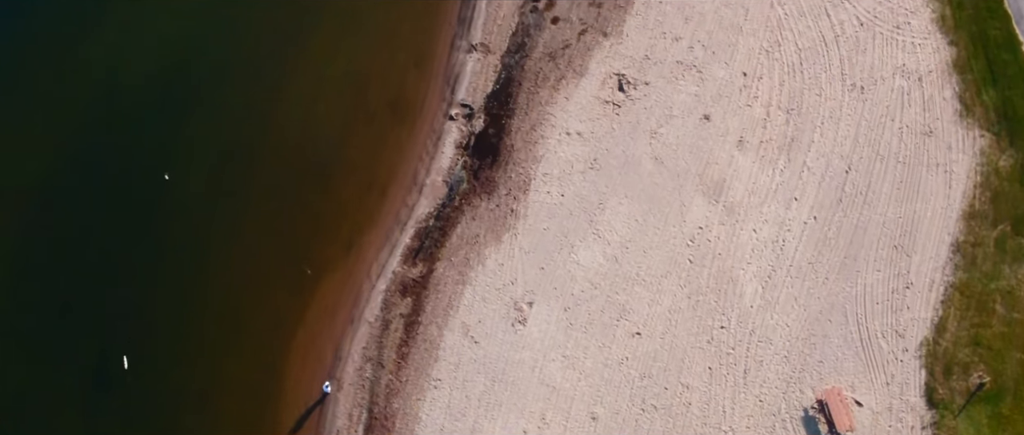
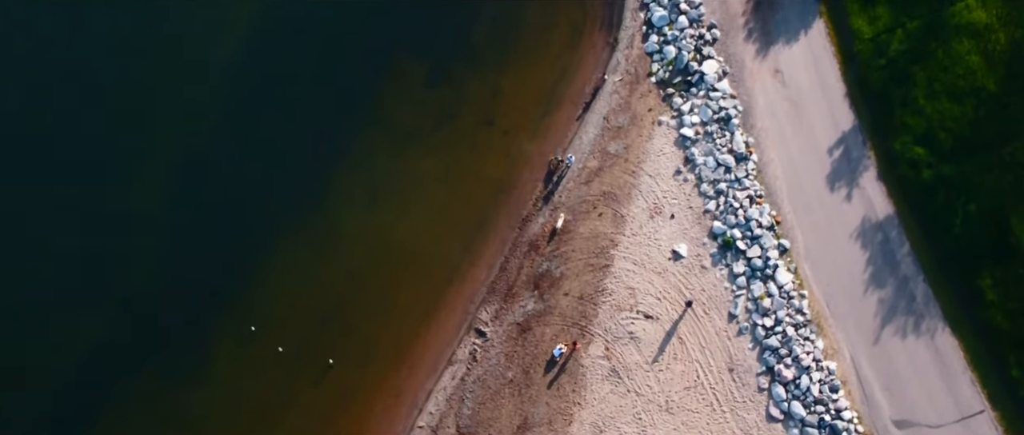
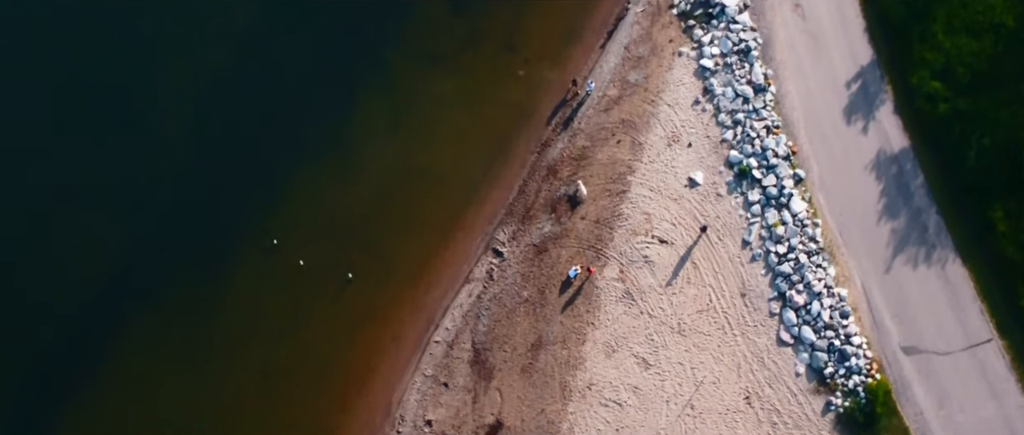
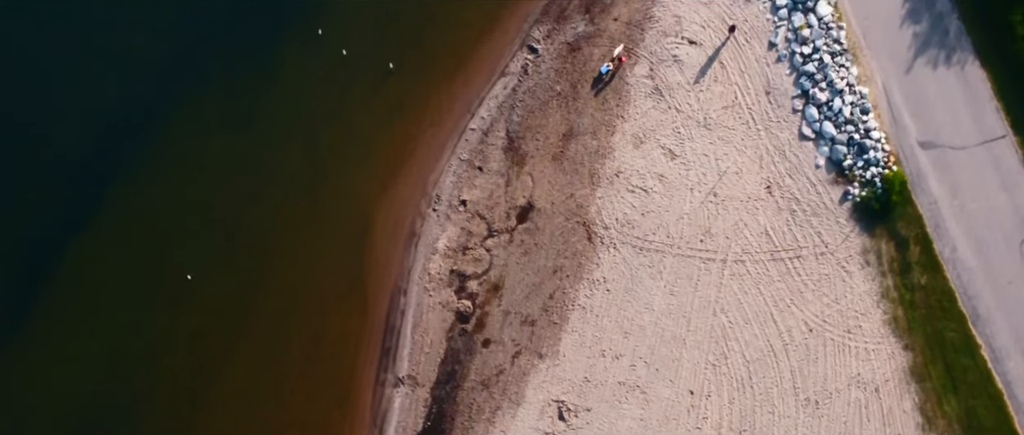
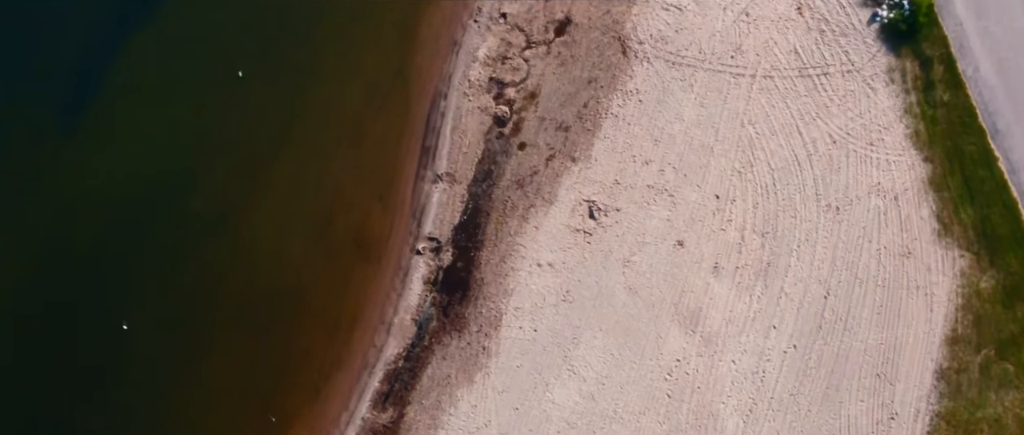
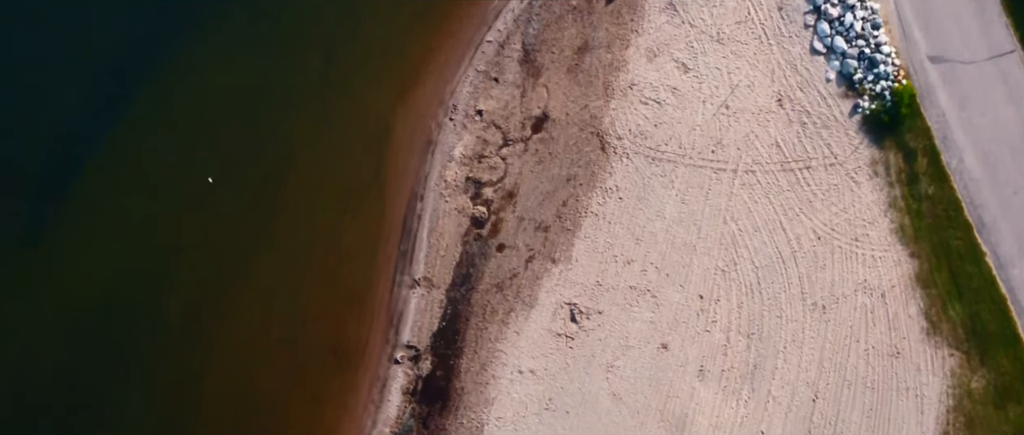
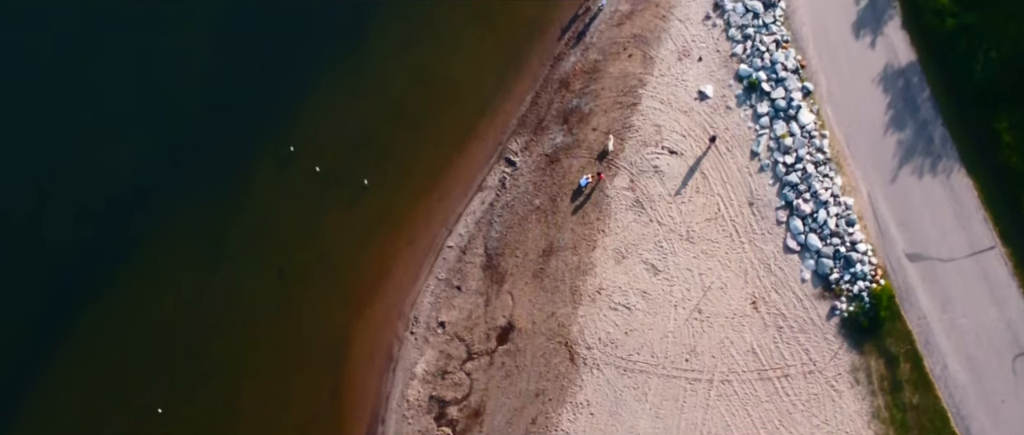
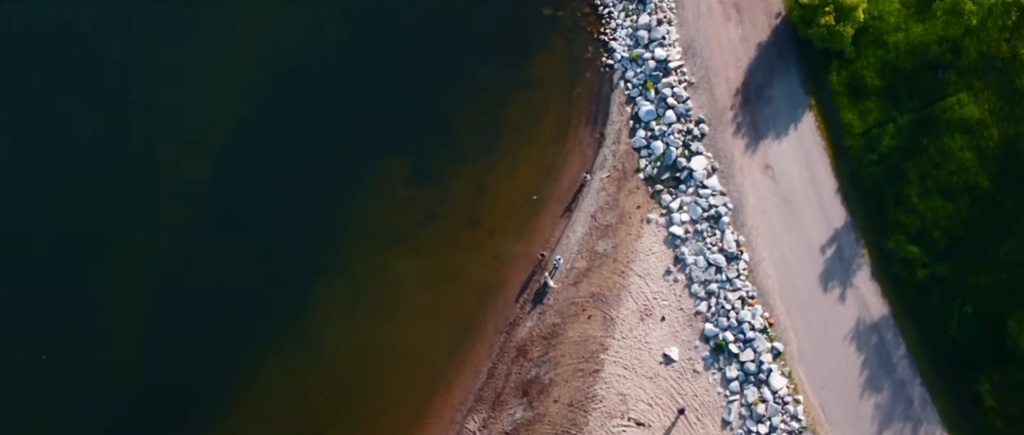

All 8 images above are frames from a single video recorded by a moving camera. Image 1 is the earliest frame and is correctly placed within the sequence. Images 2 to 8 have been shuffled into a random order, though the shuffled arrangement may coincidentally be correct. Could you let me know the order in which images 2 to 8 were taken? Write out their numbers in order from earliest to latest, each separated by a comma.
5, 6, 4, 7, 3, 2, 8
